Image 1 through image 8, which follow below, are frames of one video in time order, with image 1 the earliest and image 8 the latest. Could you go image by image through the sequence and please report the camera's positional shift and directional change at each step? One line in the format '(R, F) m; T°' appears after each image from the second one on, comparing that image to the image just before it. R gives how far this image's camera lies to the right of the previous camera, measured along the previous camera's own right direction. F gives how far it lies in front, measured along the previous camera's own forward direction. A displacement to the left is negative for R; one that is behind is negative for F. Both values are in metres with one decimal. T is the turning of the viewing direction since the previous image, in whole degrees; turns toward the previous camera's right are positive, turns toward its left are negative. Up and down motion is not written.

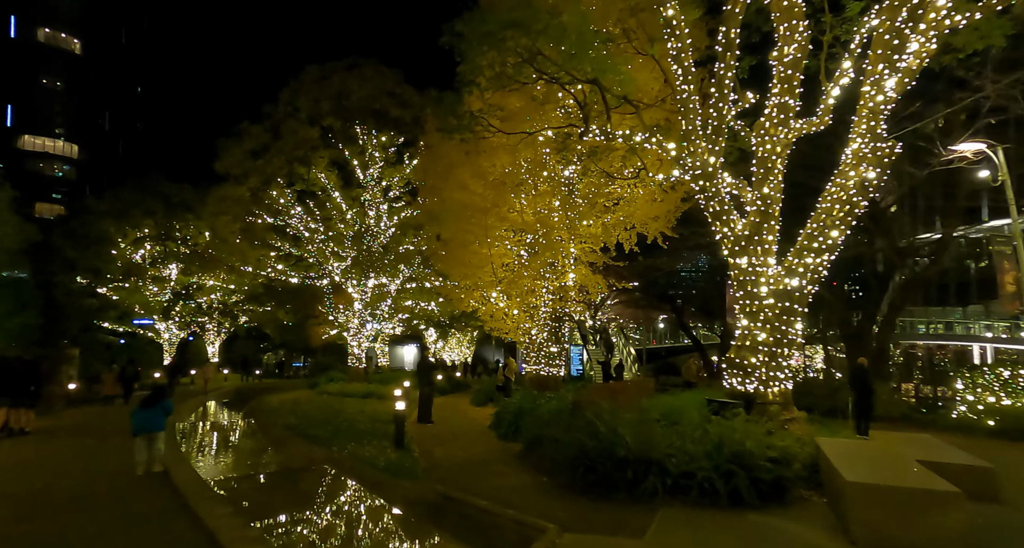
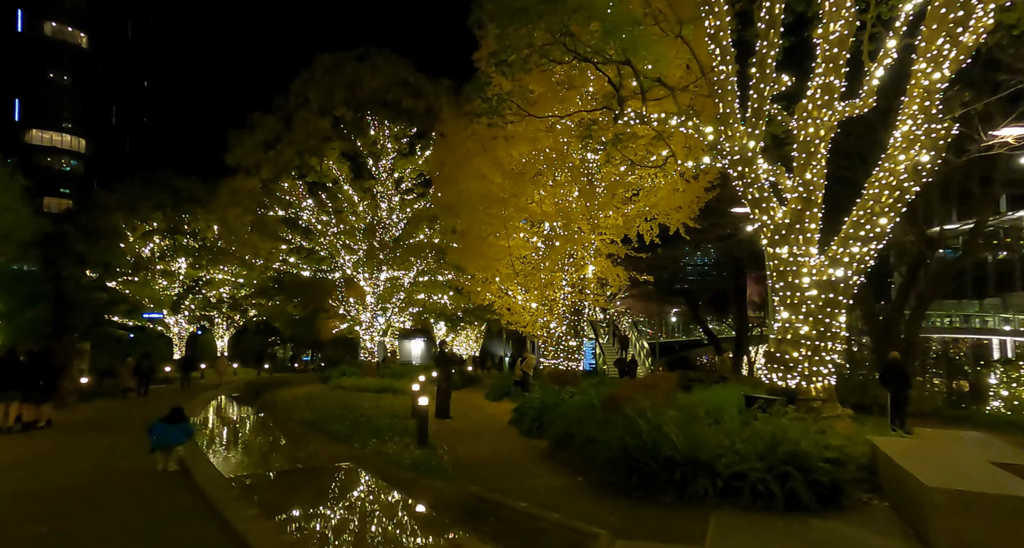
(-0.3, +0.3) m; -1°
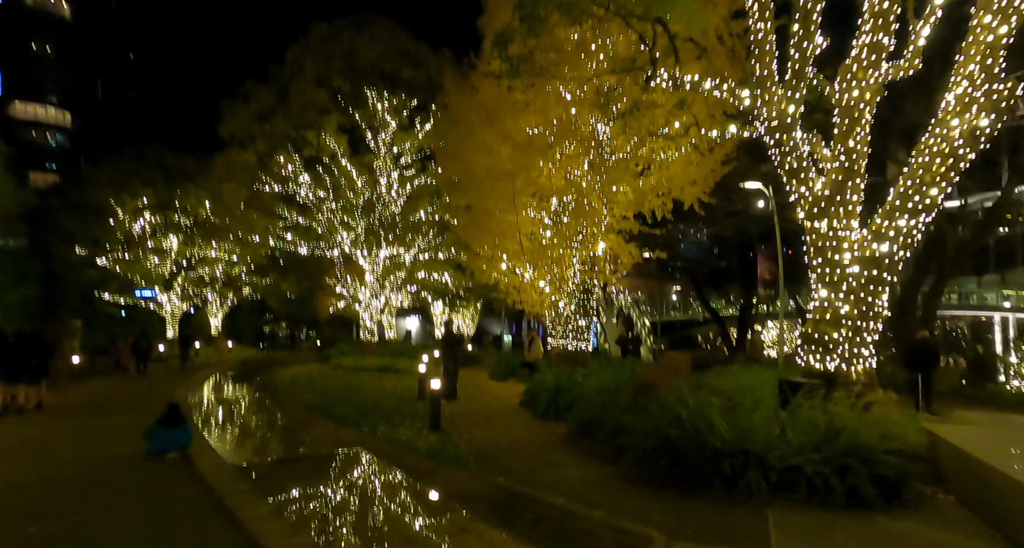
(-0.4, +0.5) m; +1°
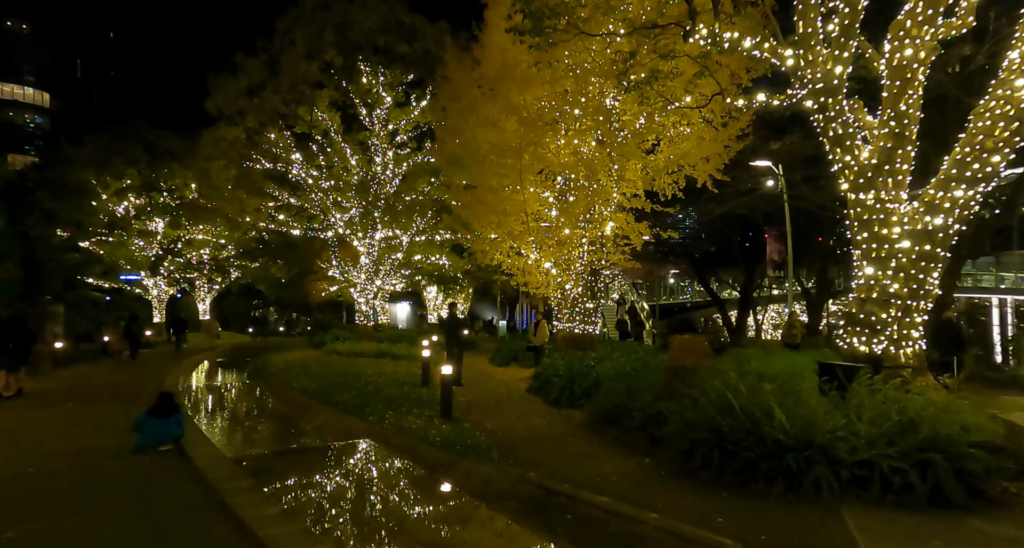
(-0.4, +0.6) m; +1°
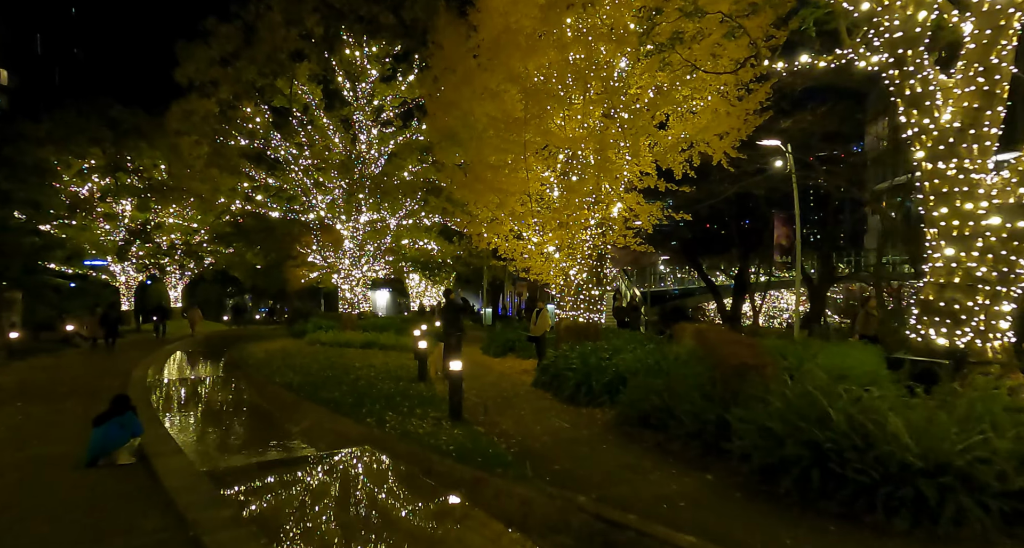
(-0.5, +1.0) m; +2°
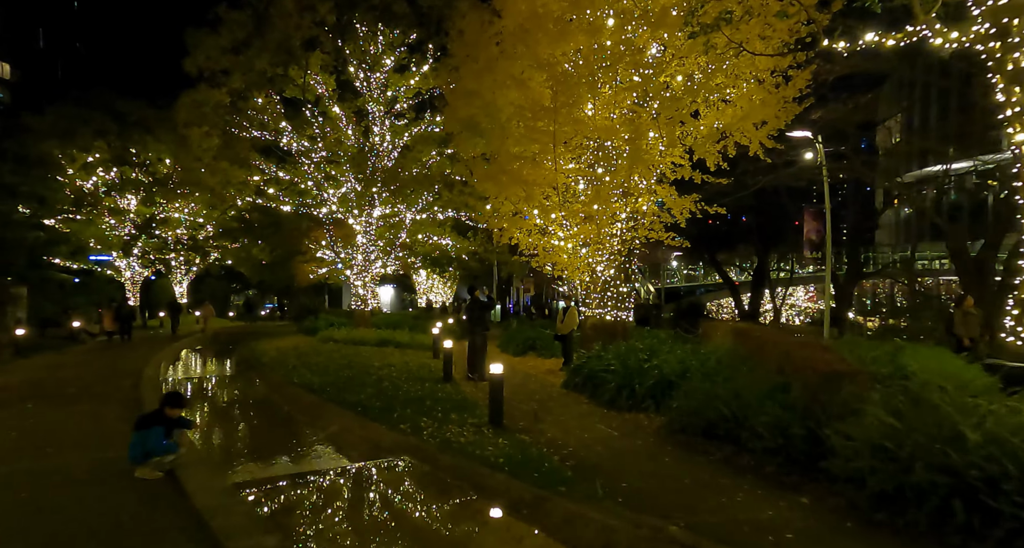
(-0.5, +0.5) m; 0°
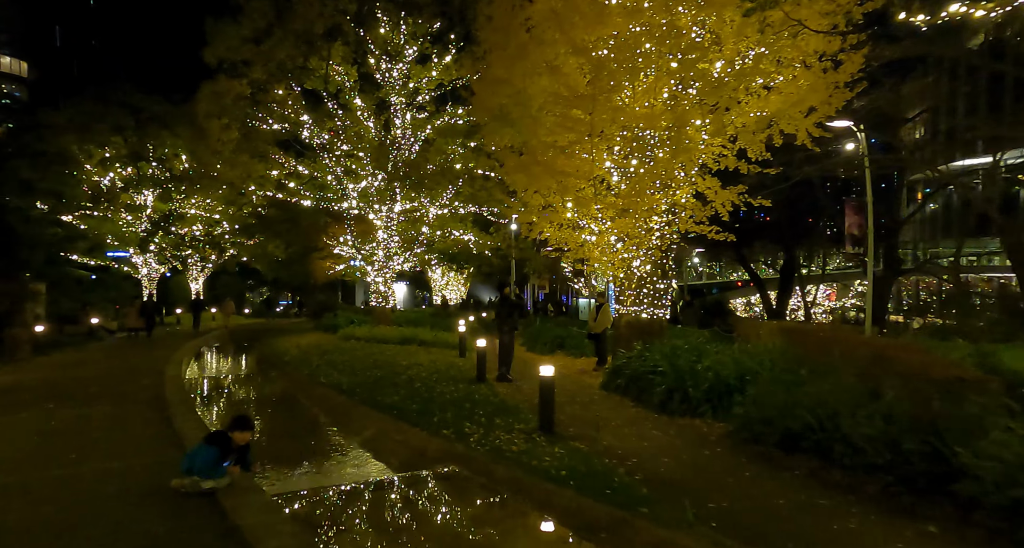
(-0.5, +0.5) m; -1°
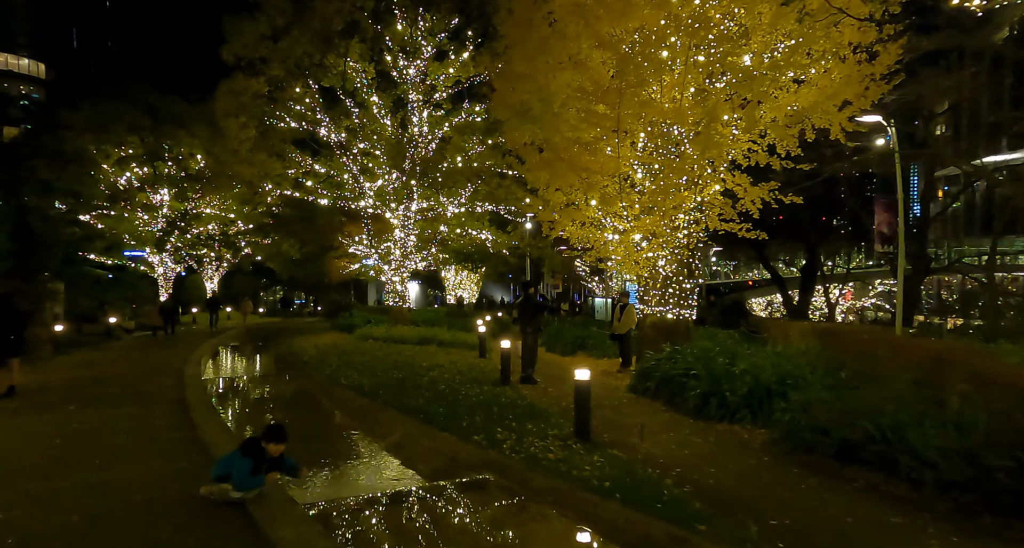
(-0.2, +0.3) m; -1°
